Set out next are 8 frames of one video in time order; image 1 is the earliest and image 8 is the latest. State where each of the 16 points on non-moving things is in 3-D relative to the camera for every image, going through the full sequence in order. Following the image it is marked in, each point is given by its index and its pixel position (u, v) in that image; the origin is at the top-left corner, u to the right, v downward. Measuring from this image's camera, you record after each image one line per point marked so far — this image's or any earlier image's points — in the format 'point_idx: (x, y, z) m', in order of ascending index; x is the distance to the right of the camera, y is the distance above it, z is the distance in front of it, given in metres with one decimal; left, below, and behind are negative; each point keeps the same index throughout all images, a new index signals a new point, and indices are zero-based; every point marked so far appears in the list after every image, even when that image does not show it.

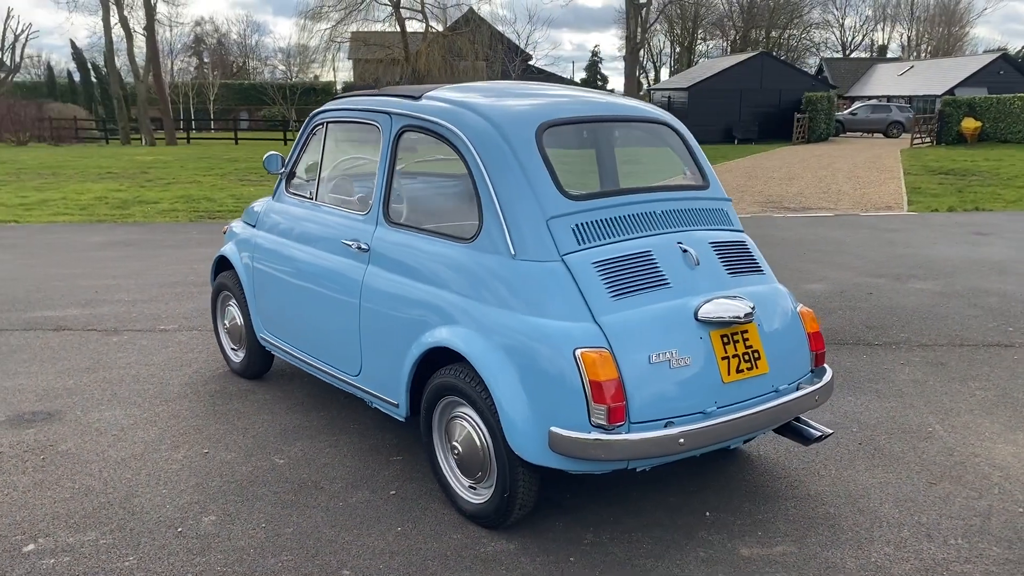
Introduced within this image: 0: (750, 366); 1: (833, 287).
0: (+0.8, -0.3, +3.2) m
1: (+2.8, 0.0, +7.7) m
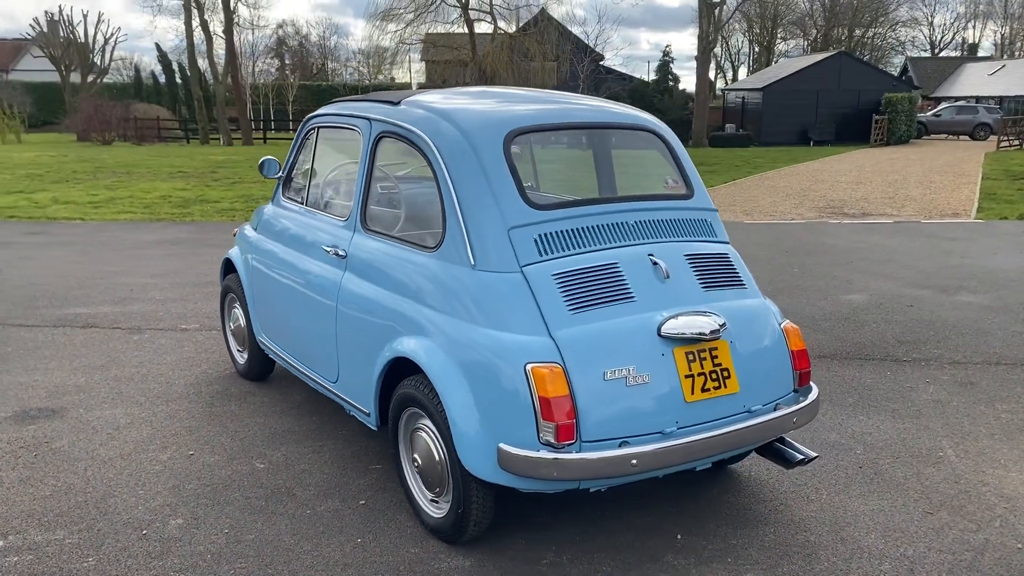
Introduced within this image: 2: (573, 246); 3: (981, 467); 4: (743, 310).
0: (+0.7, -0.3, +3.1) m
1: (+3.0, -0.1, +7.4) m
2: (+0.2, +0.1, +3.2) m
3: (+2.1, -0.8, +4.0) m
4: (+0.8, -0.1, +3.3) m
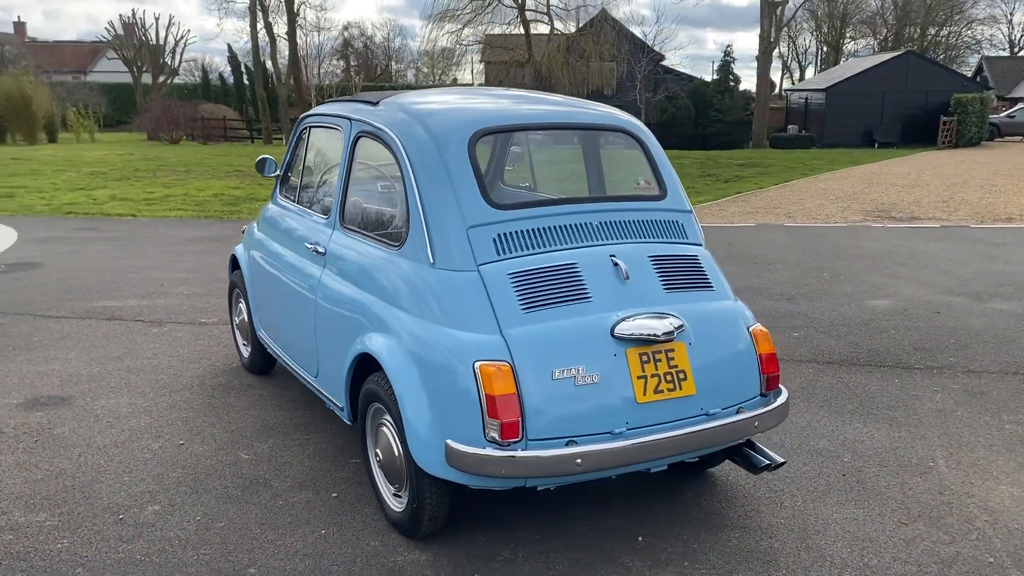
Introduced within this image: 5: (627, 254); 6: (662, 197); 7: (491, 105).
0: (+0.5, -0.3, +3.1) m
1: (+3.1, -0.1, +7.2) m
2: (+0.1, +0.2, +3.2) m
3: (+2.0, -0.8, +3.9) m
4: (+0.7, -0.1, +3.3) m
5: (+0.4, +0.1, +3.3) m
6: (+0.6, +0.4, +3.6) m
7: (-0.1, +0.8, +3.7) m
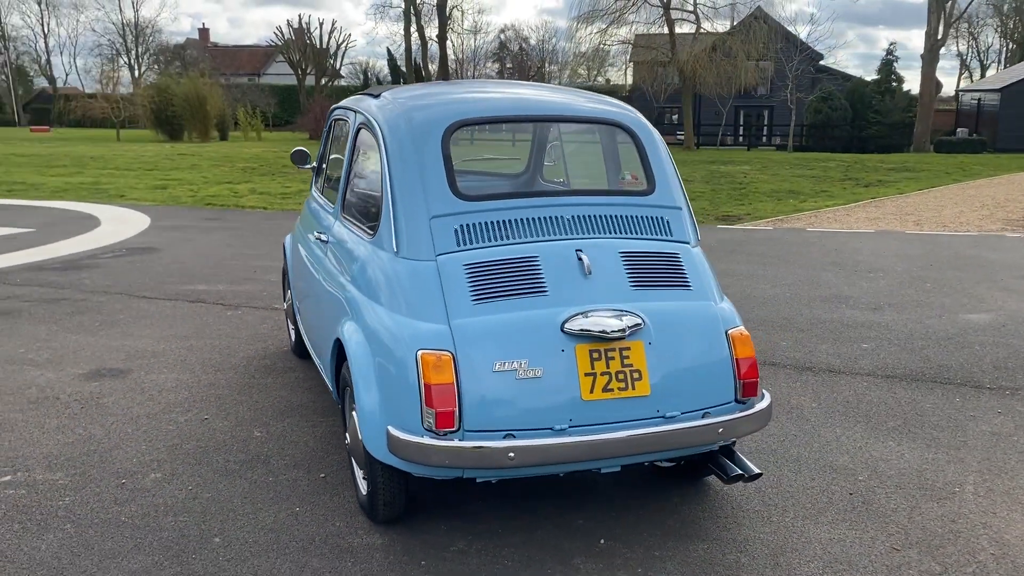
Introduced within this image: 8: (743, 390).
0: (+0.4, -0.3, +3.0) m
1: (+3.6, -0.2, +6.6) m
2: (-0.1, +0.2, +3.2) m
3: (+1.9, -0.9, +3.6) m
4: (+0.6, -0.1, +3.2) m
5: (+0.3, +0.1, +3.2) m
6: (+0.5, +0.4, +3.5) m
7: (-0.1, +0.8, +3.7) m
8: (+0.8, -0.4, +3.2) m
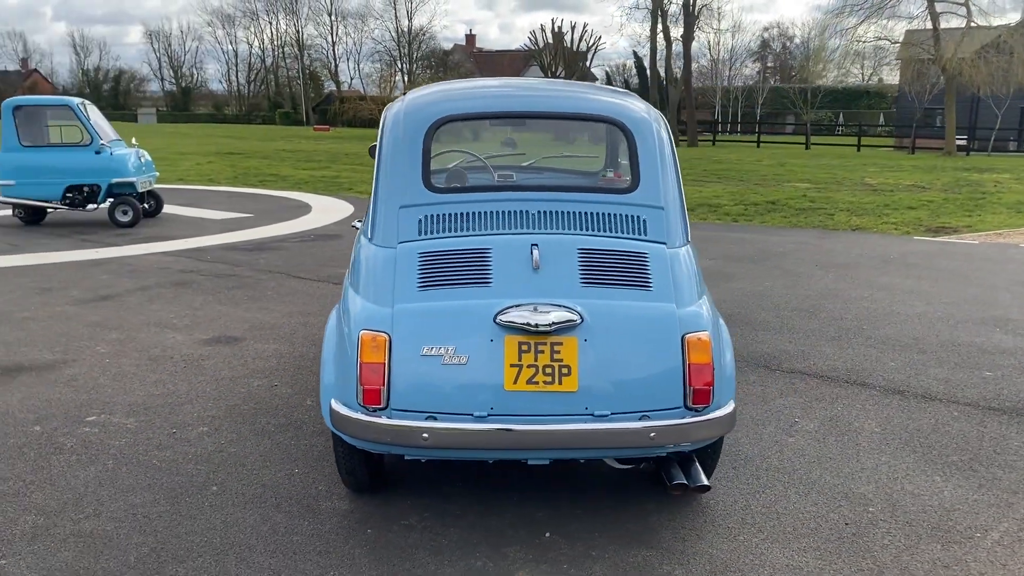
0: (+0.1, -0.3, +3.0) m
1: (+4.3, -0.4, +5.6) m
2: (-0.2, +0.2, +3.3) m
3: (+1.8, -1.0, +3.1) m
4: (+0.4, -0.1, +3.1) m
5: (+0.1, +0.2, +3.2) m
6: (+0.5, +0.4, +3.5) m
7: (-0.1, +0.9, +3.8) m
8: (+0.6, -0.4, +3.1) m
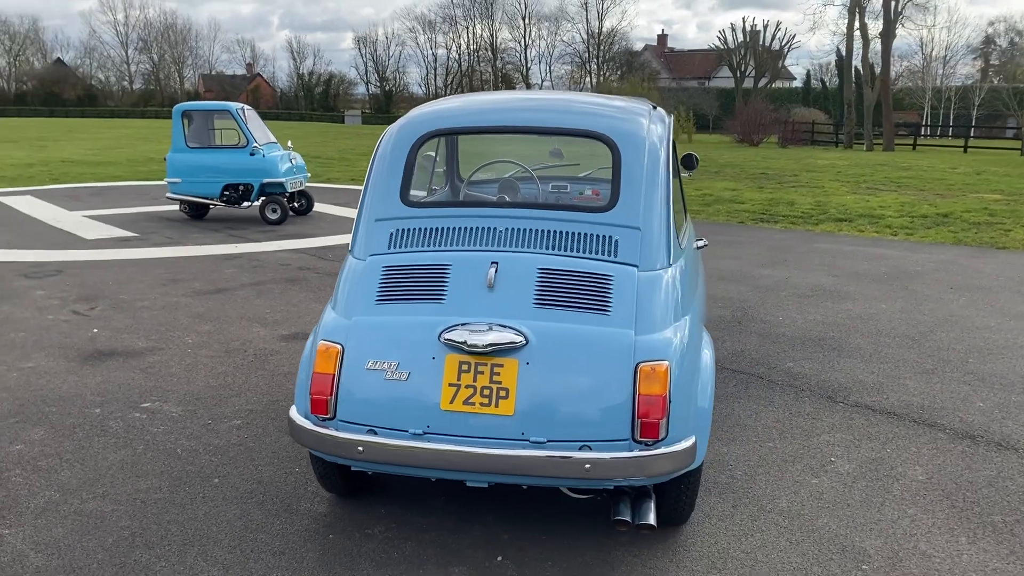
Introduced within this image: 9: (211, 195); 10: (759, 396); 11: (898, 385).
0: (-0.1, -0.4, +2.9) m
1: (+4.5, -0.7, +4.7) m
2: (-0.3, +0.2, +3.3) m
3: (+1.5, -1.1, +2.7) m
4: (+0.2, -0.2, +3.0) m
5: (0.0, +0.1, +3.2) m
6: (+0.4, +0.3, +3.3) m
7: (-0.1, +0.8, +3.8) m
8: (+0.4, -0.5, +2.9) m
9: (-4.0, +1.2, +11.9) m
10: (+1.4, -0.6, +5.0) m
11: (+2.2, -0.6, +5.2) m
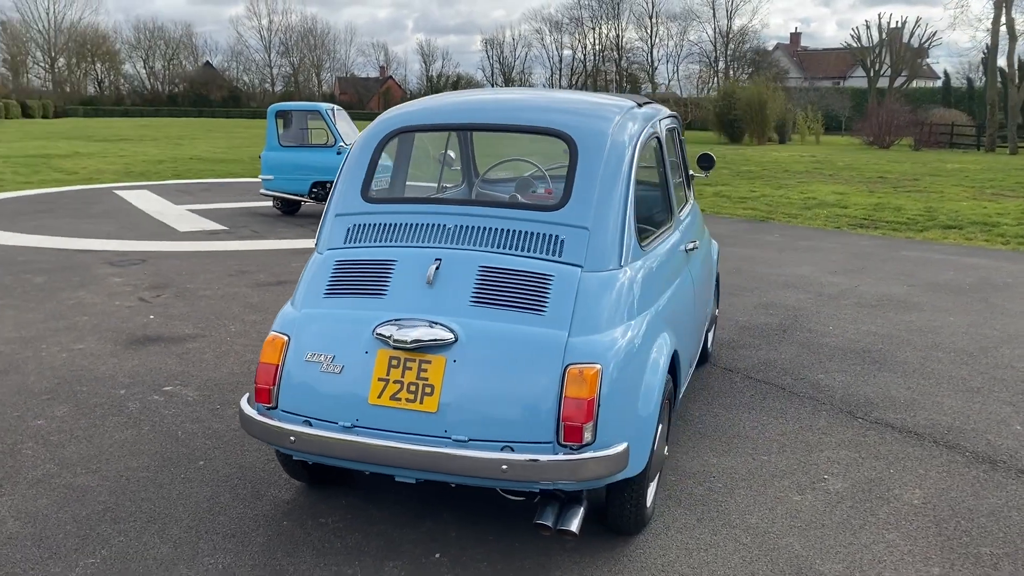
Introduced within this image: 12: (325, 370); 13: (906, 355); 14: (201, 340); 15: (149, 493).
0: (-0.3, -0.4, +3.0) m
1: (+4.4, -0.8, +4.0) m
2: (-0.5, +0.2, +3.3) m
3: (+1.2, -1.1, +2.5) m
4: (0.0, -0.2, +3.0) m
5: (-0.2, +0.1, +3.2) m
6: (+0.2, +0.3, +3.2) m
7: (-0.2, +0.8, +3.8) m
8: (+0.2, -0.5, +2.9) m
9: (-2.9, +1.3, +12.4) m
10: (+1.4, -0.6, +4.7) m
11: (+2.3, -0.6, +4.8) m
12: (-0.6, -0.3, +3.1) m
13: (+2.5, -0.4, +5.8) m
14: (-2.1, -0.4, +6.0) m
15: (-1.5, -0.8, +3.7) m
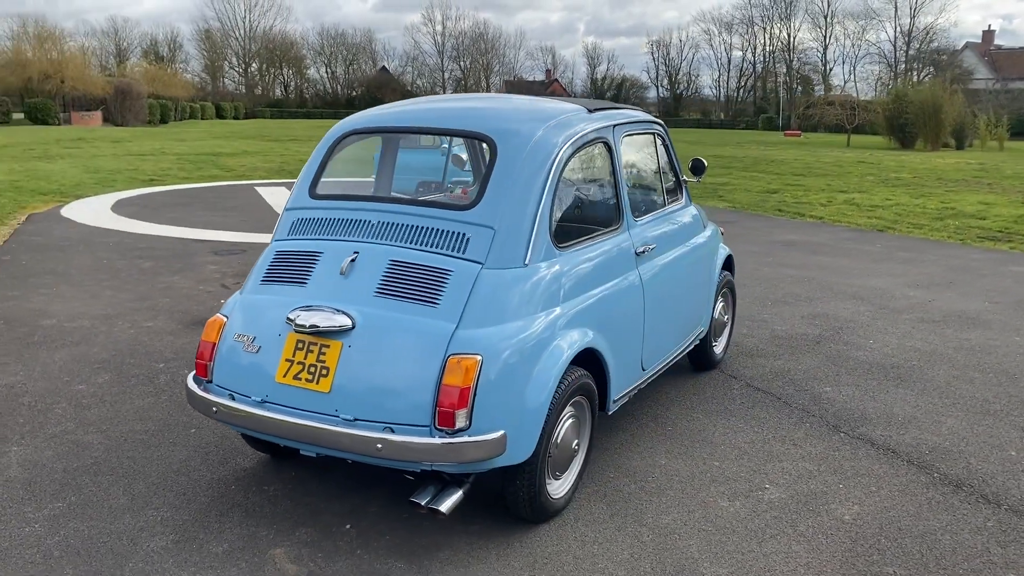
0: (-0.7, -0.3, +3.2) m
1: (+4.1, -1.0, +3.4) m
2: (-0.8, +0.2, +3.6) m
3: (+0.7, -1.1, +2.5) m
4: (-0.4, -0.1, +3.2) m
5: (-0.5, +0.1, +3.4) m
6: (-0.1, +0.3, +3.4) m
7: (-0.4, +0.8, +4.0) m
8: (-0.2, -0.4, +3.1) m
9: (-1.5, +1.4, +13.0) m
10: (+1.3, -0.7, +4.7) m
11: (+2.2, -0.7, +4.6) m
12: (-1.0, -0.2, +3.4) m
13: (+2.6, -0.5, +5.5) m
14: (-1.9, -0.3, +6.5) m
15: (-1.8, -0.8, +4.2) m
